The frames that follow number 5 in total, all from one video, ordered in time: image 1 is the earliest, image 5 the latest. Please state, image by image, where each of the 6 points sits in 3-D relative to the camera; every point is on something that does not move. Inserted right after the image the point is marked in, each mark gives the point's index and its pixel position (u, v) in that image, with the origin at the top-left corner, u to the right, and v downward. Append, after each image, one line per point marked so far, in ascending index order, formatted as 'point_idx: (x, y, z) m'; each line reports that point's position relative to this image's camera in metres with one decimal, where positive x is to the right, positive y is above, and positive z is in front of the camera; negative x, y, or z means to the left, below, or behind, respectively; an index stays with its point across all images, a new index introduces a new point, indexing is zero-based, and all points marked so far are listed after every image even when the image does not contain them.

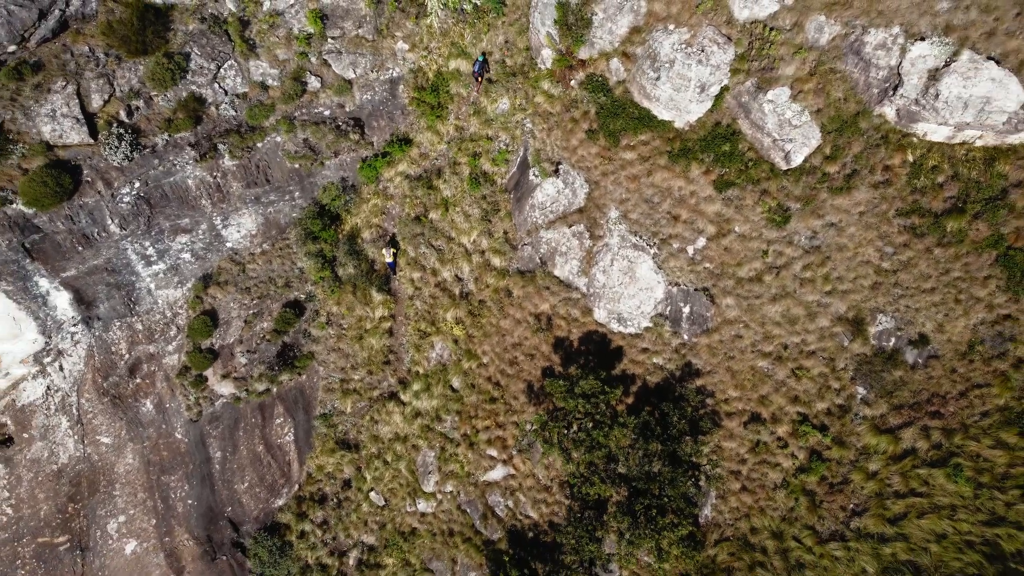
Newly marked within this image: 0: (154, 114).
0: (-8.5, +4.2, +15.5) m
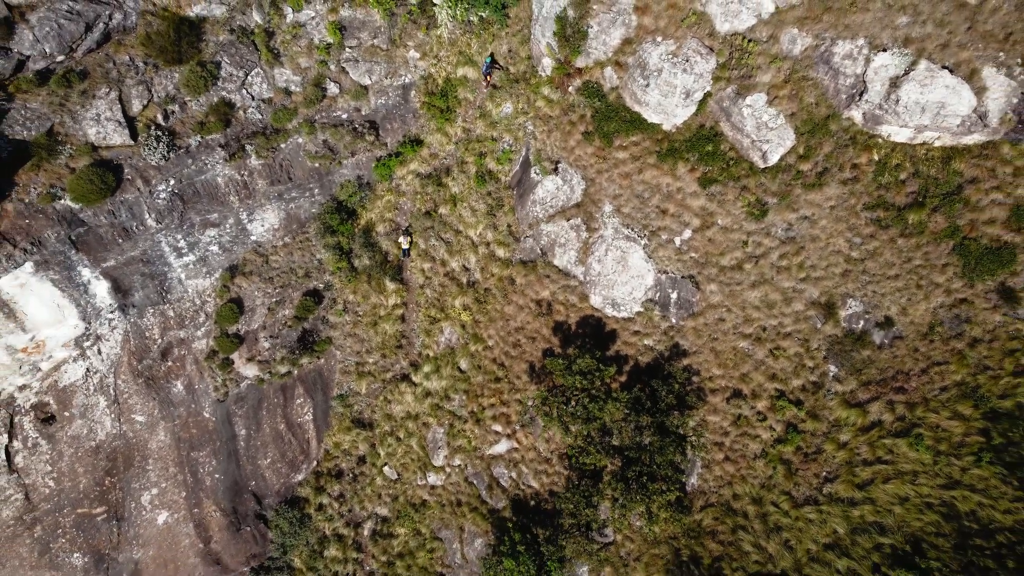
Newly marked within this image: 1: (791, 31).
0: (-8.5, +4.4, +16.9) m
1: (+6.1, +5.6, +14.1) m
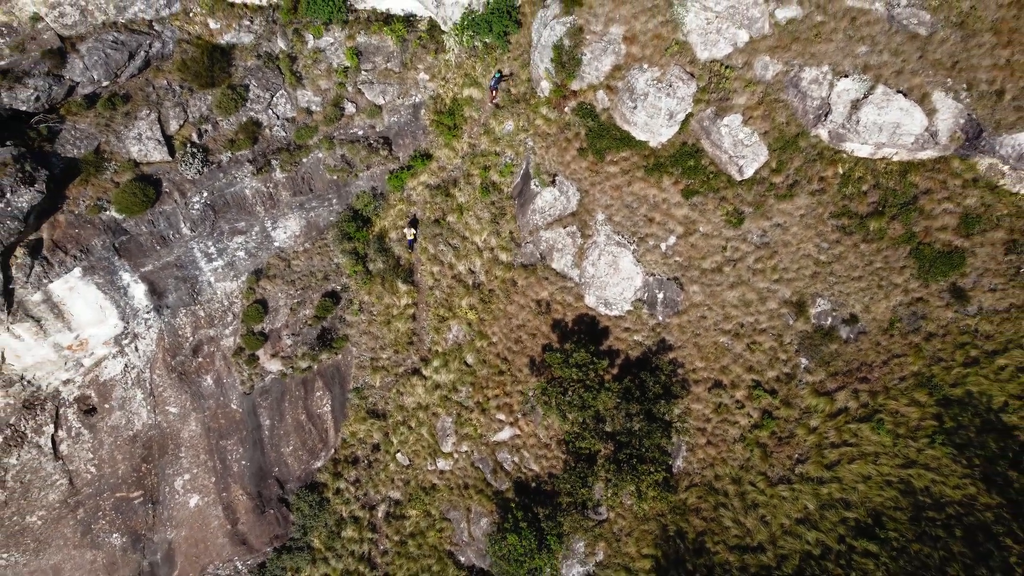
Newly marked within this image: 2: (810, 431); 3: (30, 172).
0: (-8.4, +4.4, +18.5) m
1: (+6.1, +5.6, +15.7) m
2: (+7.5, -3.6, +16.2) m
3: (-12.0, +2.9, +16.1) m
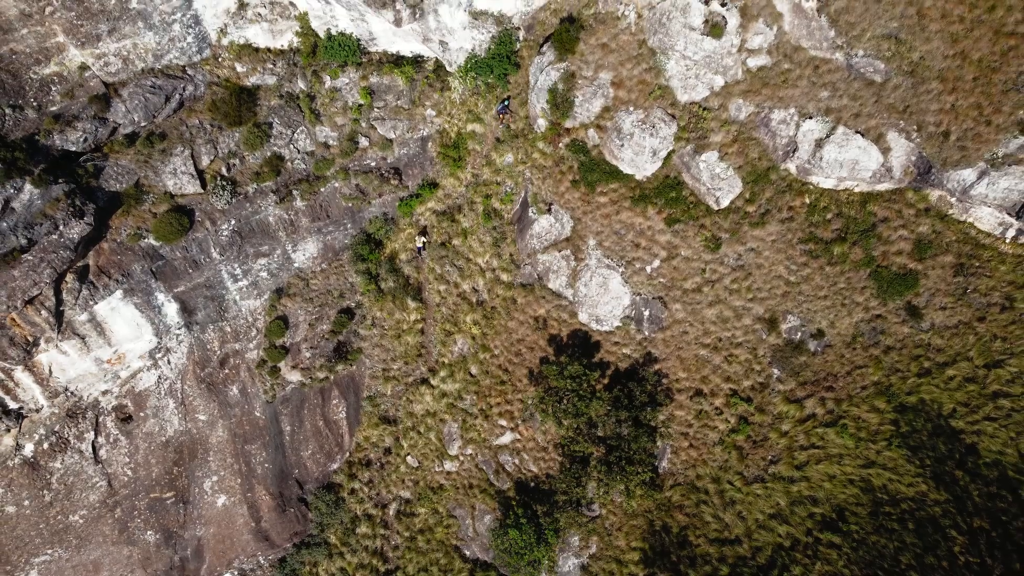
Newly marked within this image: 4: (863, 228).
0: (-8.4, +3.8, +20.3) m
1: (+6.1, +5.1, +17.5) m
2: (+7.5, -4.1, +18.0) m
3: (-12.0, +2.3, +17.9) m
4: (+9.5, +1.6, +17.5) m
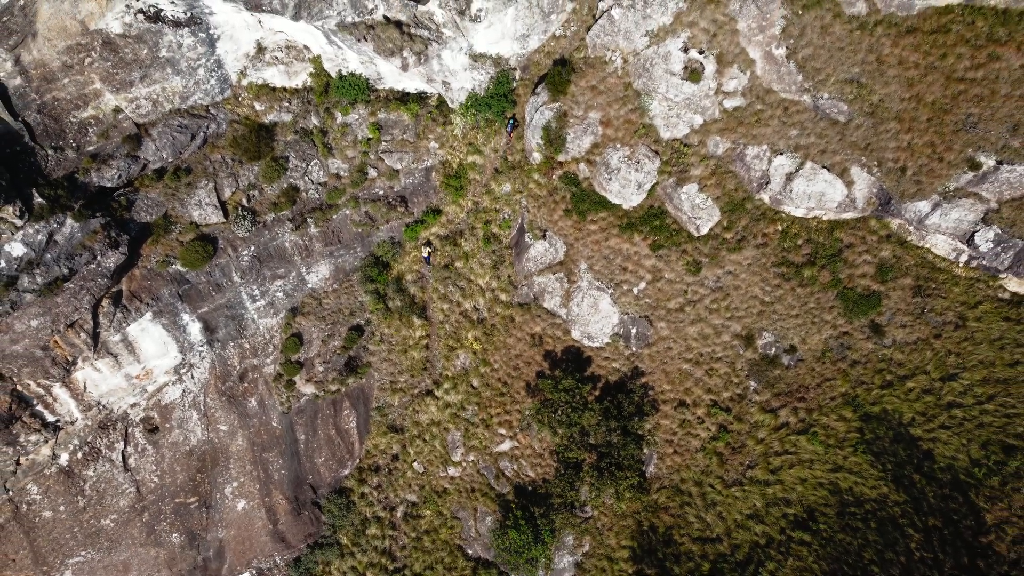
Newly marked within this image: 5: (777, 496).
0: (-8.5, +3.1, +22.0) m
1: (+6.0, +4.5, +19.2) m
2: (+7.5, -4.7, +19.7) m
3: (-12.1, +1.6, +19.6) m
4: (+9.5, +1.0, +19.2) m
5: (+7.7, -6.2, +19.0) m
